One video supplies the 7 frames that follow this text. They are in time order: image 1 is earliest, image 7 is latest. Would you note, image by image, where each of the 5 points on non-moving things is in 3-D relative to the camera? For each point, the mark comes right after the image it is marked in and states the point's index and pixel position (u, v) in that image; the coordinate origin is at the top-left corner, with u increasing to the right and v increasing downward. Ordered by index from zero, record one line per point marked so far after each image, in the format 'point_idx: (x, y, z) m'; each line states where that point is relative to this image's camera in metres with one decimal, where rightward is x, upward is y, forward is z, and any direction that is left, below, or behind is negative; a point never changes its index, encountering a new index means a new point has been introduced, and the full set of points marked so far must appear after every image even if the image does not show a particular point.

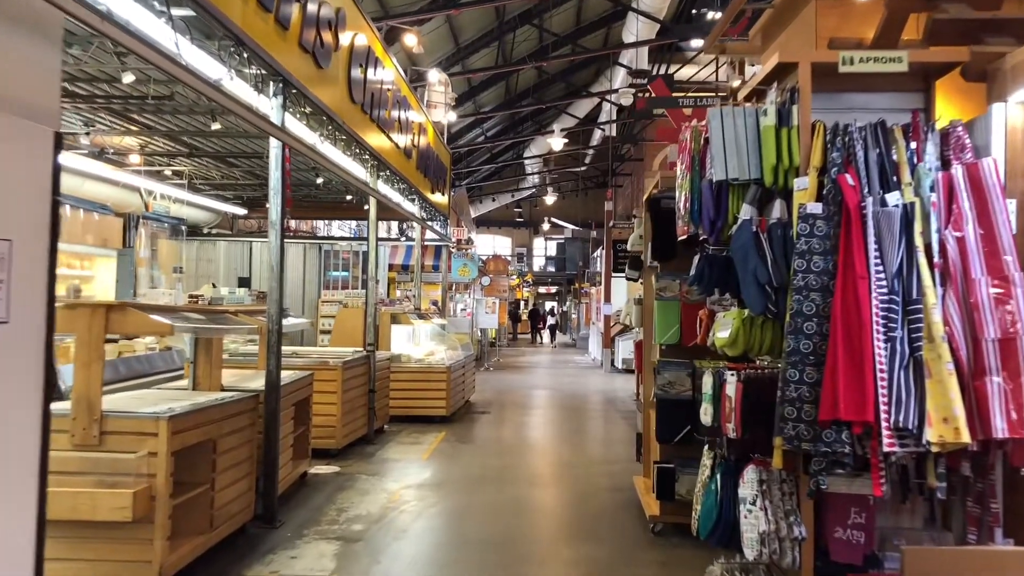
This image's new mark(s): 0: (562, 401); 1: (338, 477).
0: (+0.6, -1.4, +10.3) m
1: (-1.1, -1.2, +5.3) m
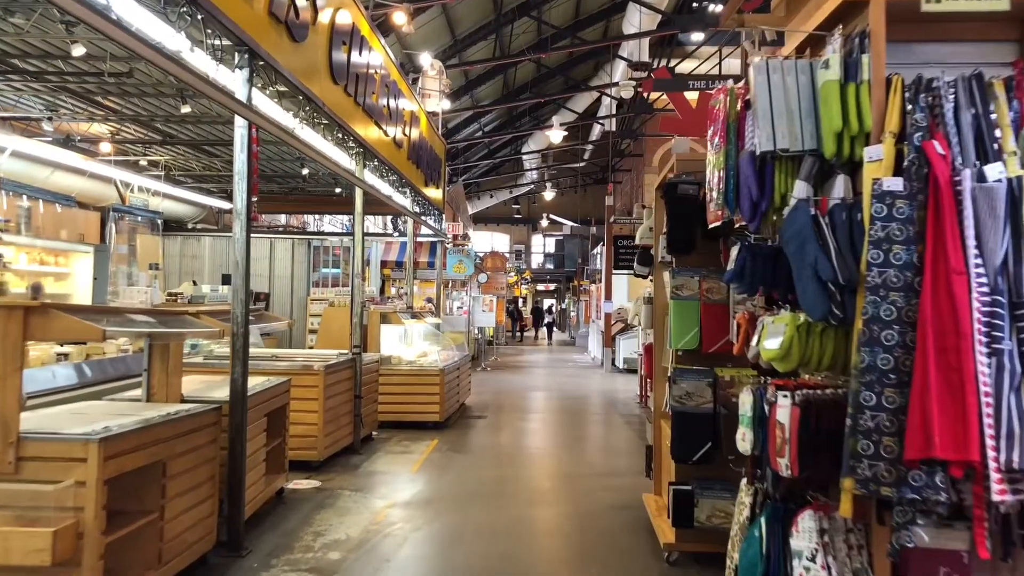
0: (+0.6, -1.3, +9.8) m
1: (-1.1, -1.2, +4.9) m
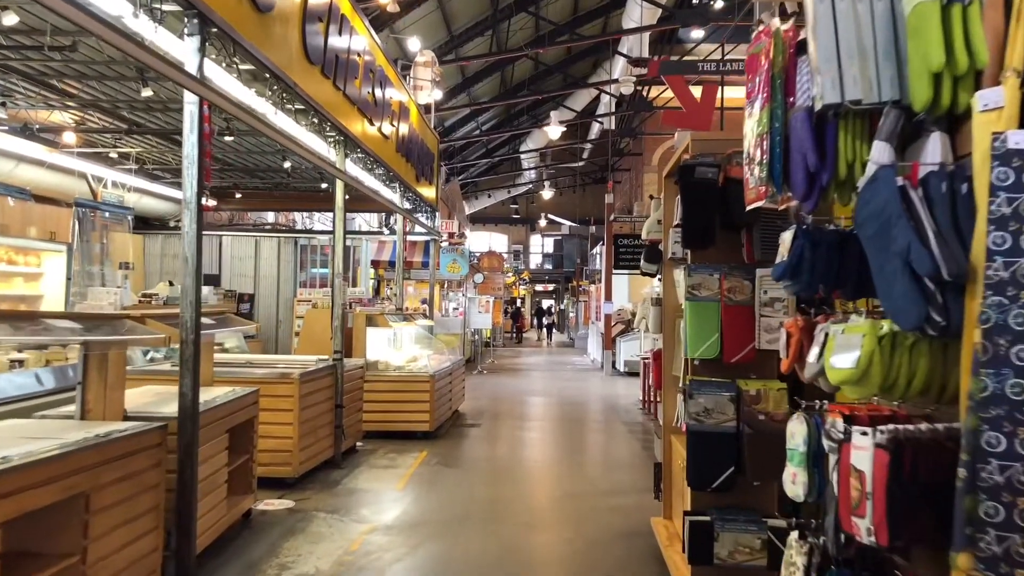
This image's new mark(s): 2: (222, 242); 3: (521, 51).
0: (+0.5, -1.3, +9.4) m
1: (-1.1, -1.2, +4.4) m
2: (-3.5, +0.6, +10.4) m
3: (+0.1, +3.2, +12.1) m
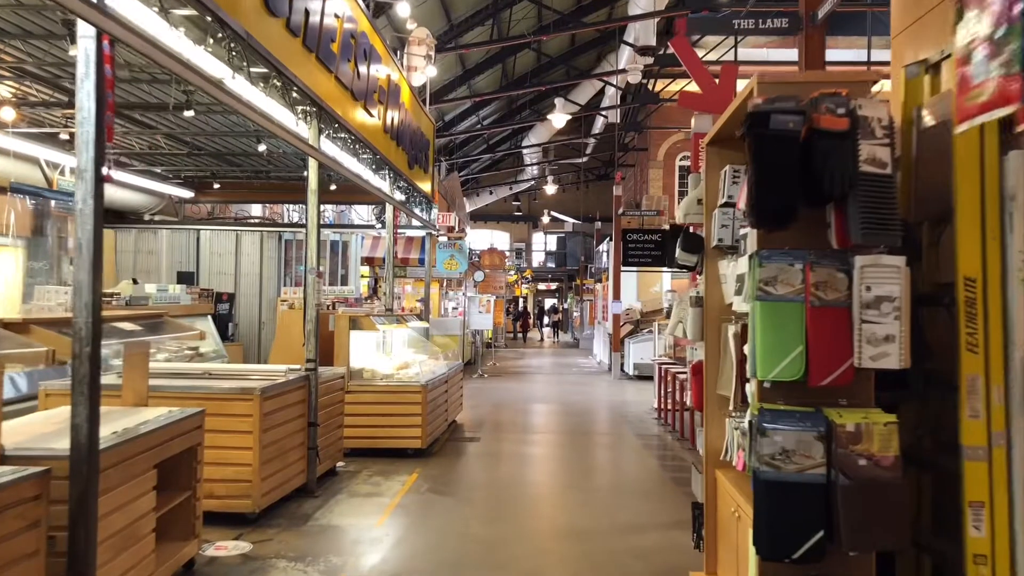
0: (+0.6, -1.3, +8.6) m
1: (-1.1, -1.2, +3.6) m
2: (-3.5, +0.6, +9.6) m
3: (+0.2, +3.3, +11.3) m
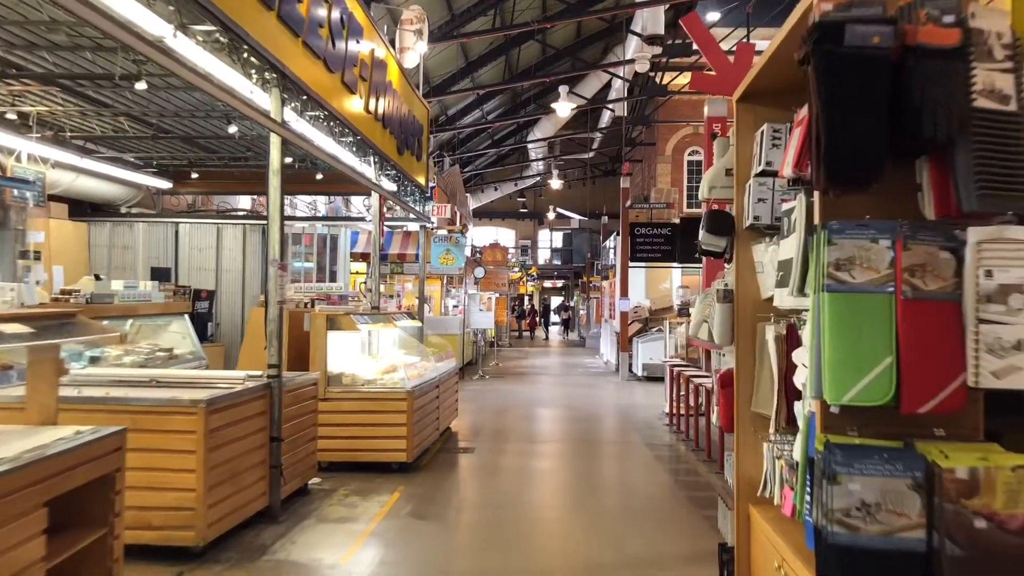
0: (+0.6, -1.3, +7.9) m
1: (-1.2, -1.1, +3.0) m
2: (-3.5, +0.6, +9.0) m
3: (+0.2, +3.3, +10.6) m
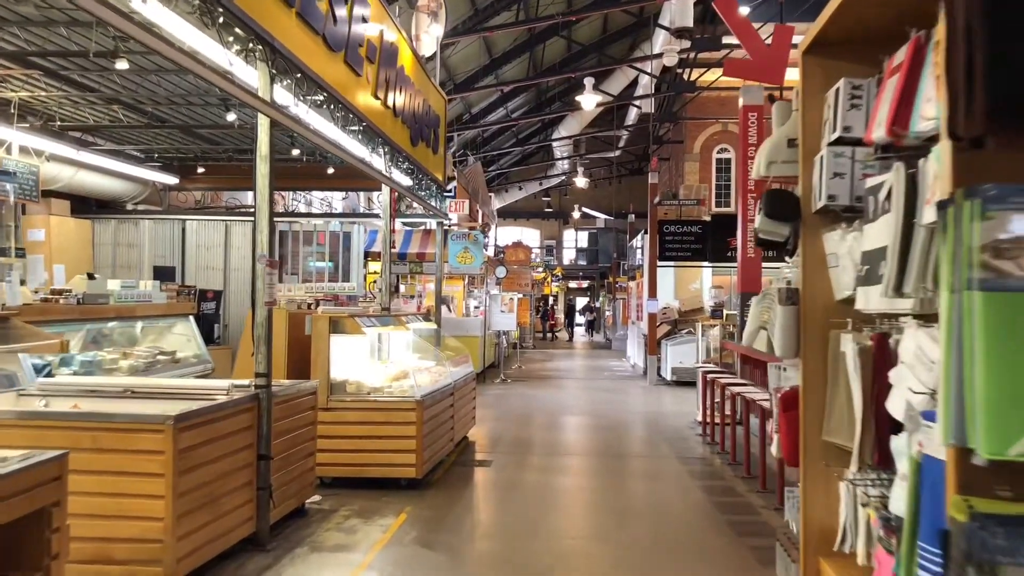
0: (+0.7, -1.3, +7.4) m
1: (-1.1, -1.1, +2.5) m
2: (-3.3, +0.6, +8.6) m
3: (+0.4, +3.3, +10.1) m
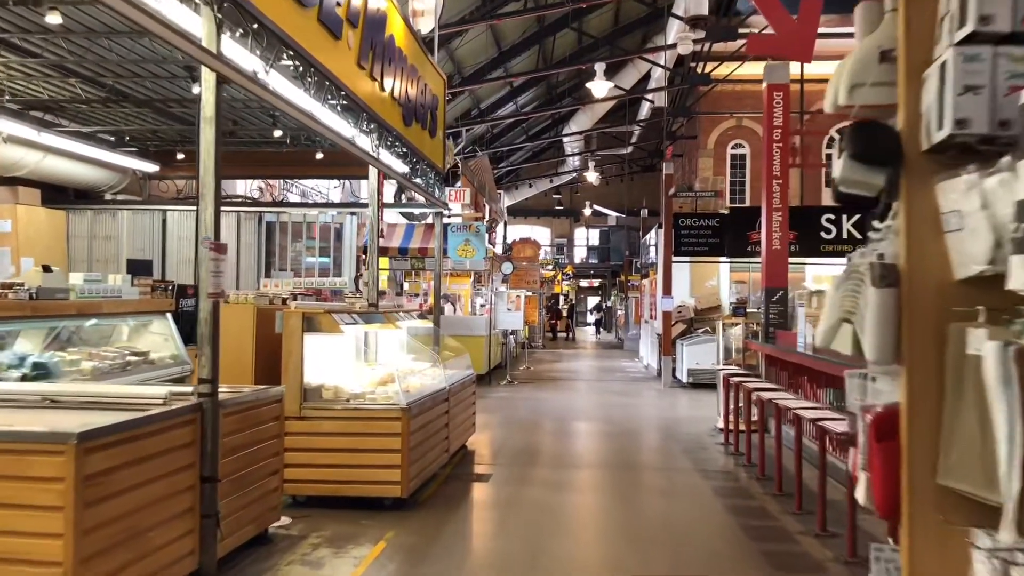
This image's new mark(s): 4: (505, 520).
0: (+0.8, -1.2, +6.8) m
1: (-1.2, -1.1, +1.9) m
2: (-3.3, +0.7, +8.1) m
3: (+0.5, +3.3, +9.5) m
4: (0.0, -1.2, +4.4) m
